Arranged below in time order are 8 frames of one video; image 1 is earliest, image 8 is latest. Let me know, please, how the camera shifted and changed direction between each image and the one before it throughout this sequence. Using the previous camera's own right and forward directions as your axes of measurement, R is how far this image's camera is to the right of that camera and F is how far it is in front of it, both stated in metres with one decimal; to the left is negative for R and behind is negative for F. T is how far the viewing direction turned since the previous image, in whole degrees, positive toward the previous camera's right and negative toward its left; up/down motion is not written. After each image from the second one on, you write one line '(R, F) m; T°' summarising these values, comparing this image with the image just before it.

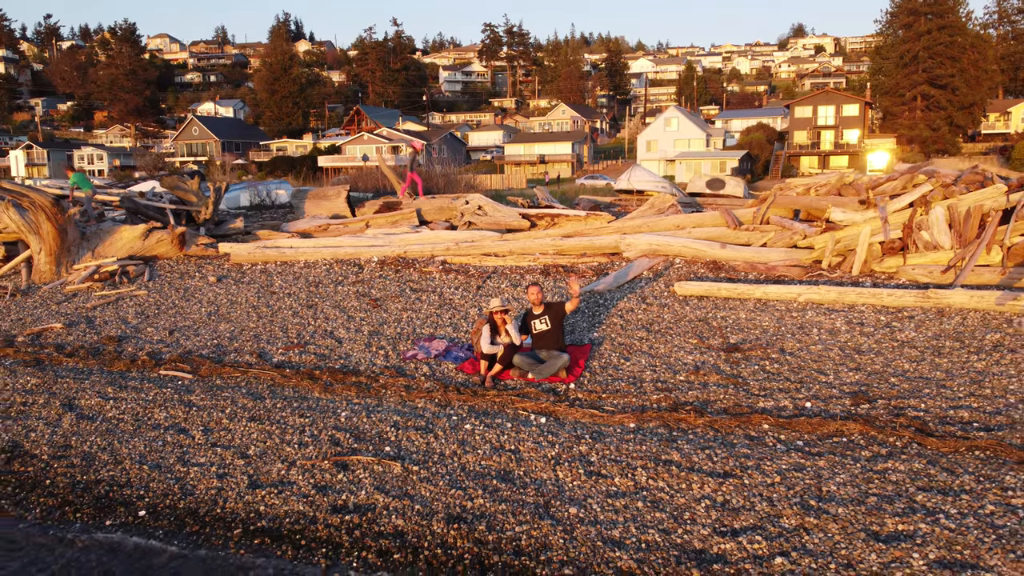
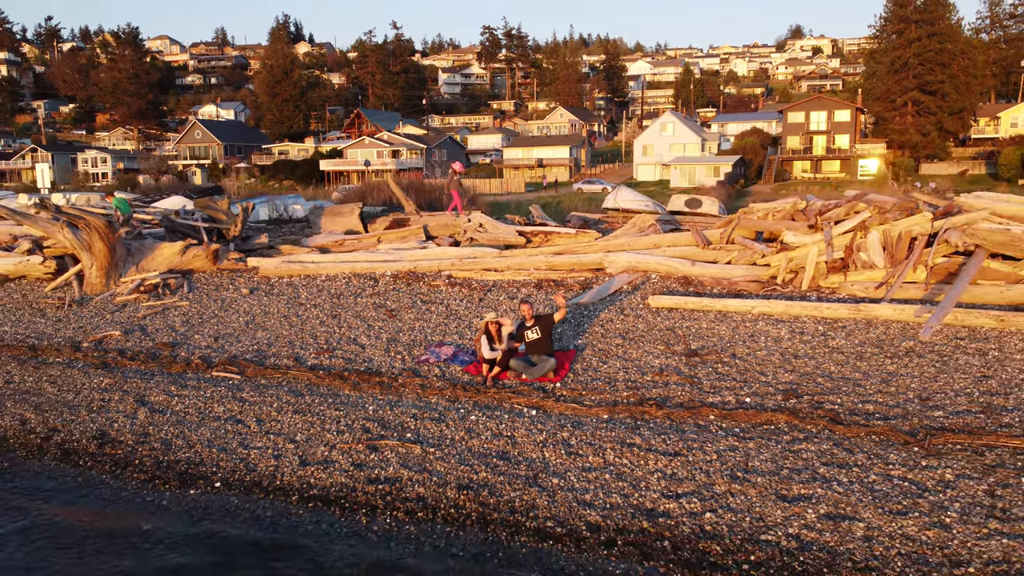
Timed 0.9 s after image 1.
(0.0, -1.2) m; 0°
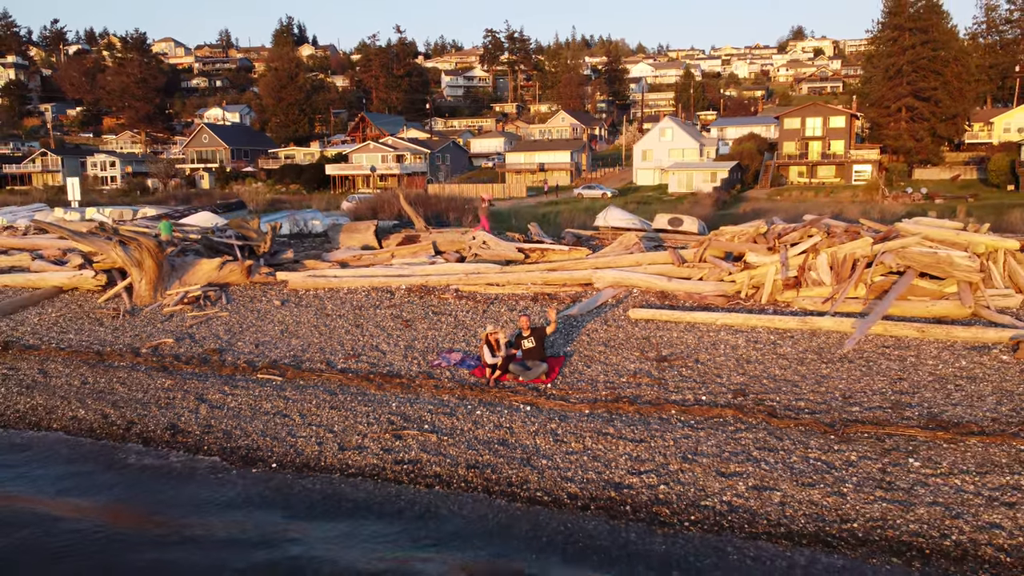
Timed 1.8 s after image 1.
(0.0, -1.4) m; 0°
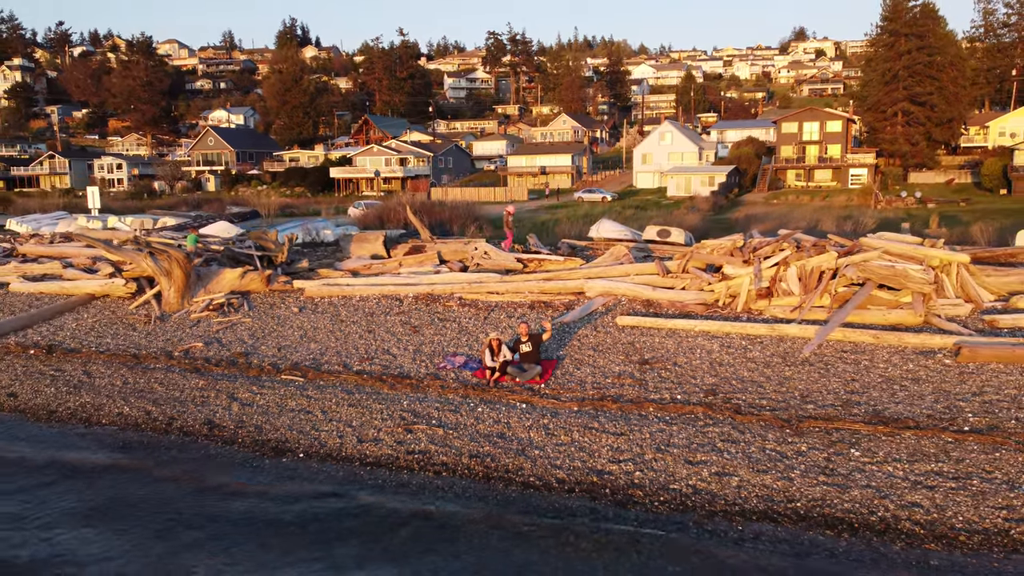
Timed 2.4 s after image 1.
(+0.1, -1.0) m; 0°
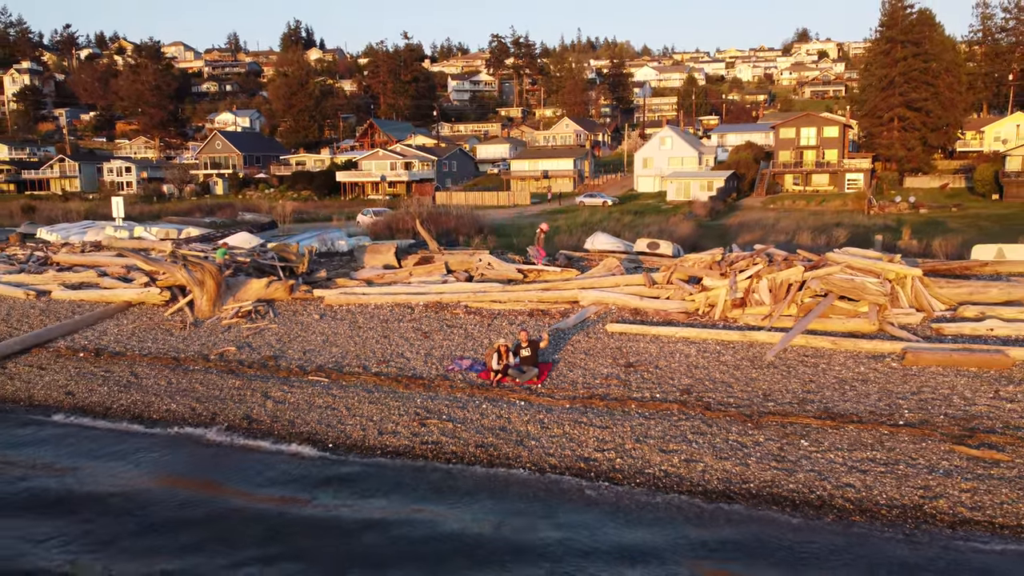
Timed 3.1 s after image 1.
(0.0, -1.3) m; 0°
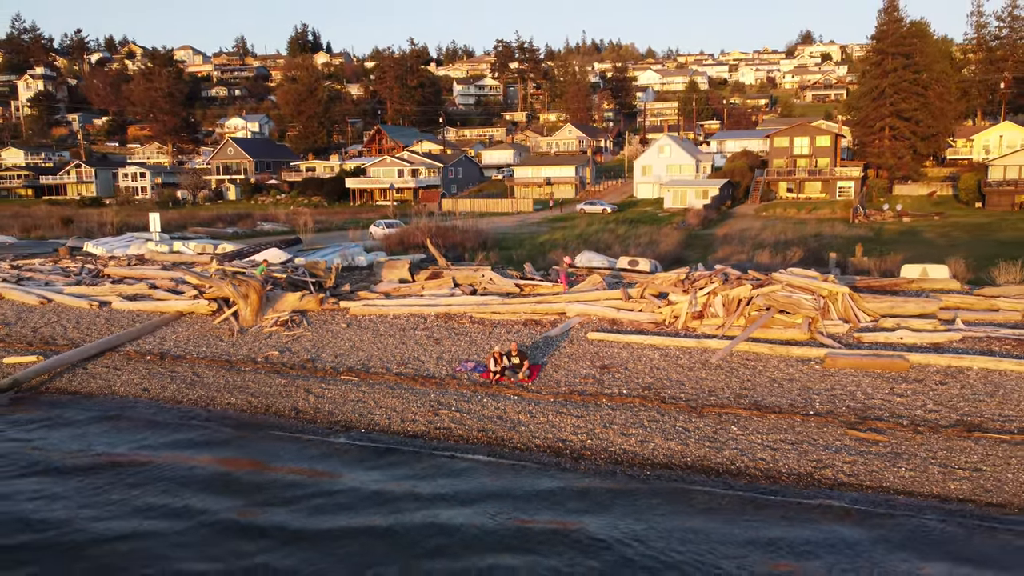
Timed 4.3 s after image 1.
(+0.2, -2.5) m; 0°
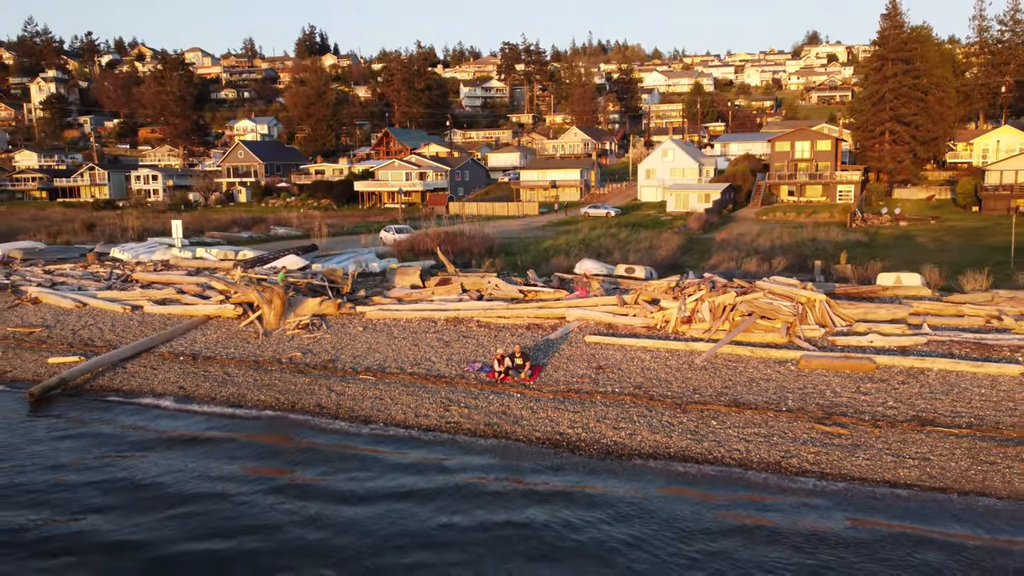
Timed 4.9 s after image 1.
(+0.1, -1.3) m; 0°
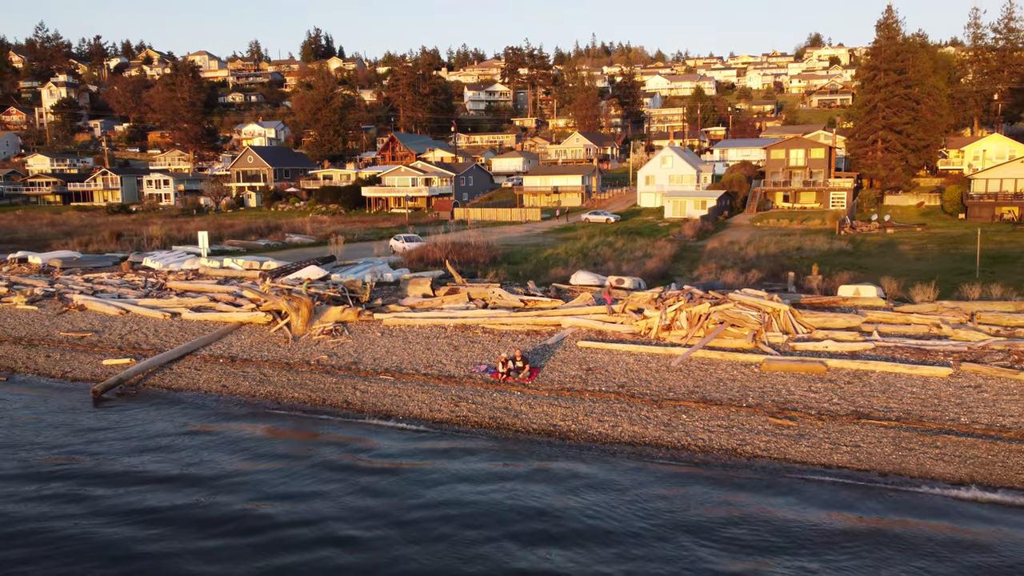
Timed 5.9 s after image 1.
(+0.1, -2.2) m; 0°
